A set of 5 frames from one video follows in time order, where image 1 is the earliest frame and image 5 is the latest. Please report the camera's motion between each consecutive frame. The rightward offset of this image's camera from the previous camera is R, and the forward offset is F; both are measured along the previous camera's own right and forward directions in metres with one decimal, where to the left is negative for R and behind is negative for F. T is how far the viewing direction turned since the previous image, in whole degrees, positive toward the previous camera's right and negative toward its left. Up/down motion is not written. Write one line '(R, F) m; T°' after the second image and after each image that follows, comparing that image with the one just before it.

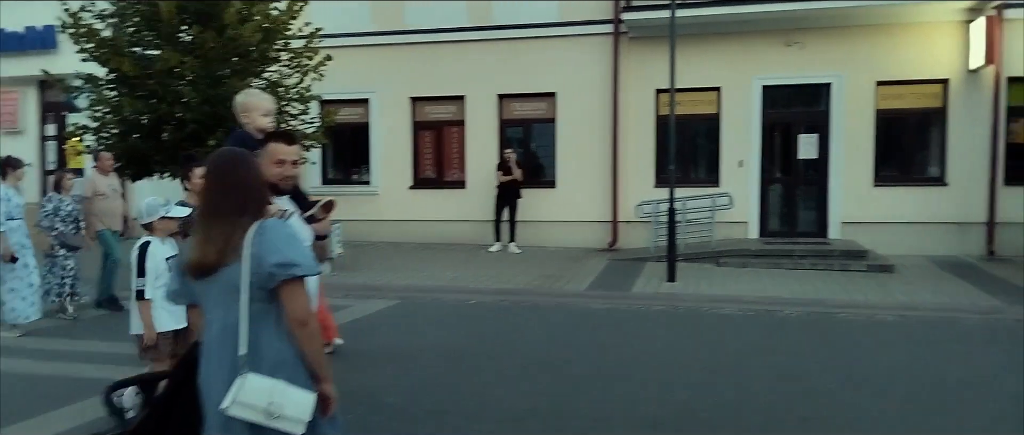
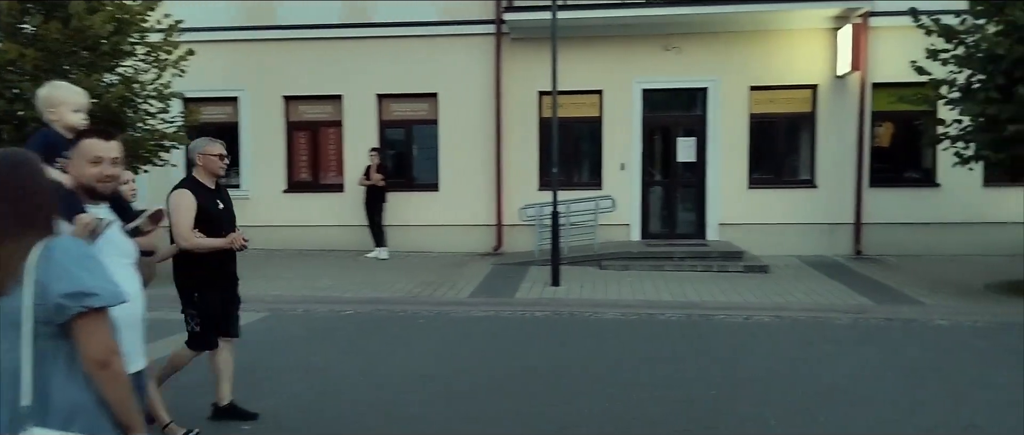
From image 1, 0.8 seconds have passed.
(+0.1, +0.3) m; +8°
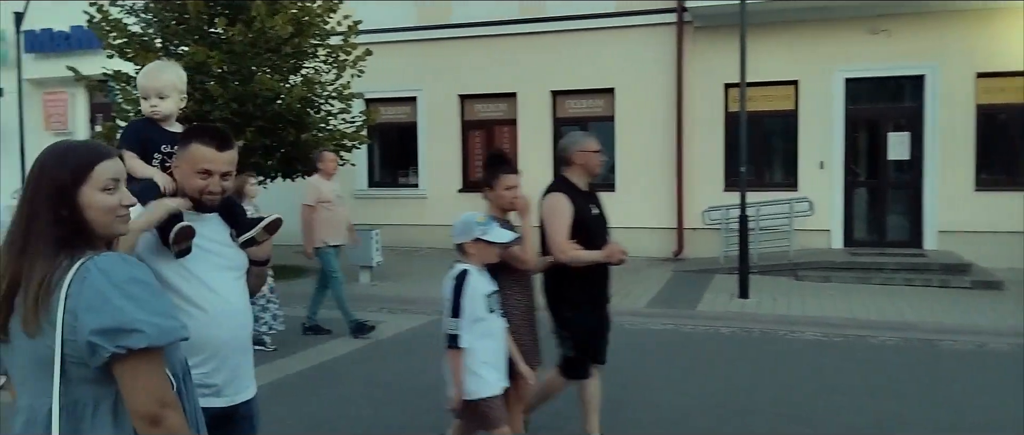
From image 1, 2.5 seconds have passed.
(0.0, +0.7) m; -13°
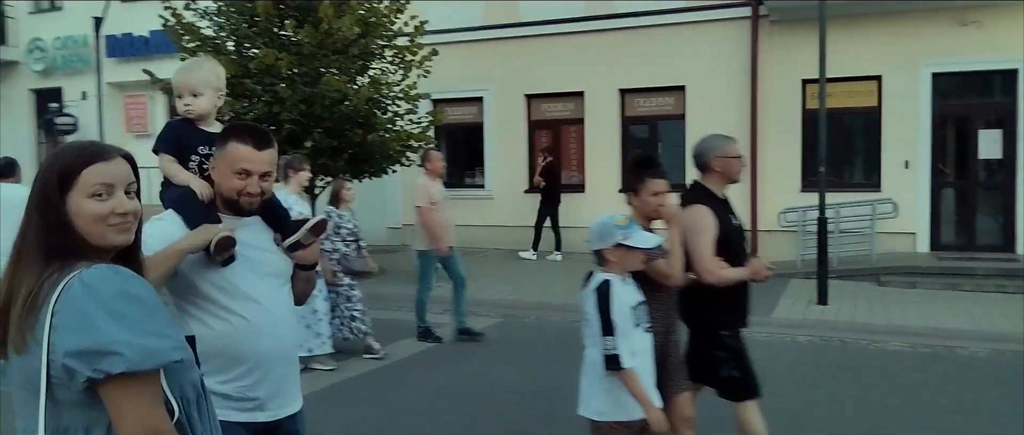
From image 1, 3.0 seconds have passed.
(0.0, +0.2) m; -5°
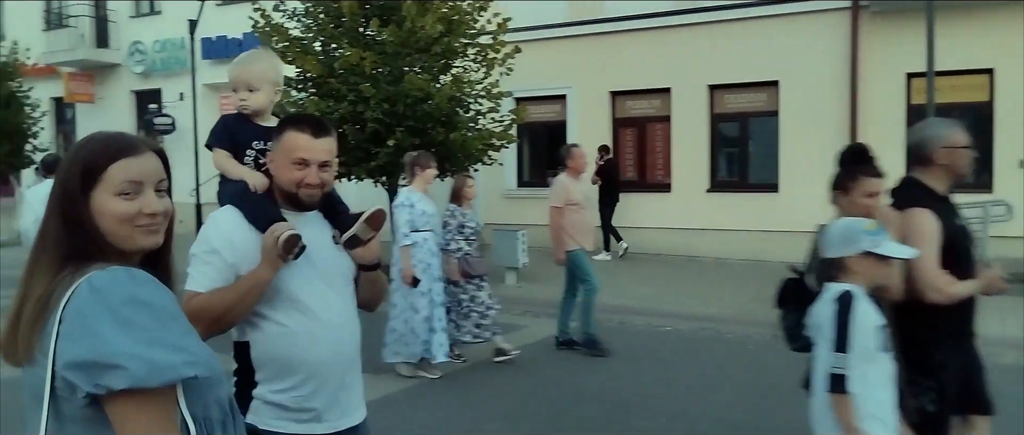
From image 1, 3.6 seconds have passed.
(0.0, +0.2) m; -6°
